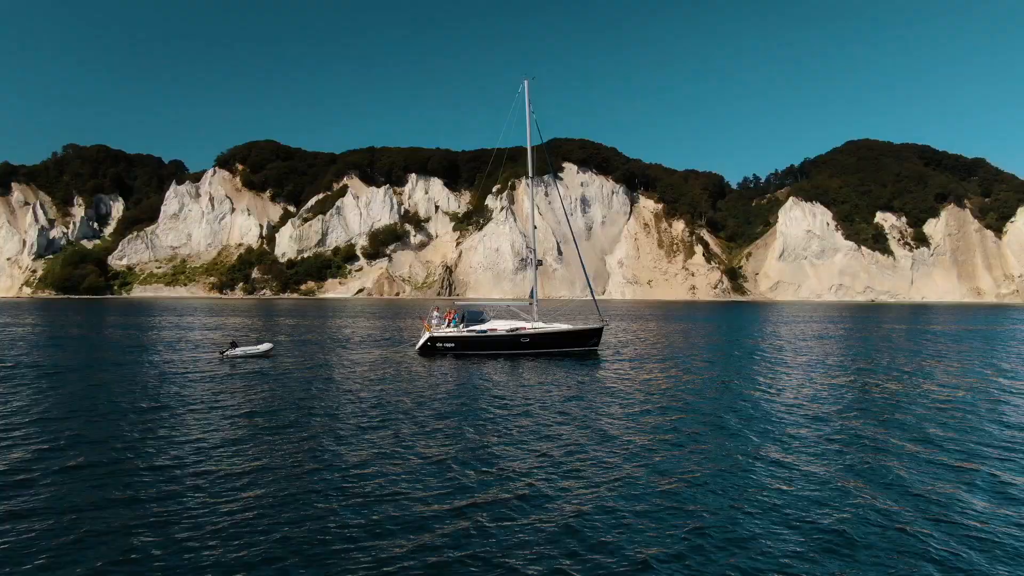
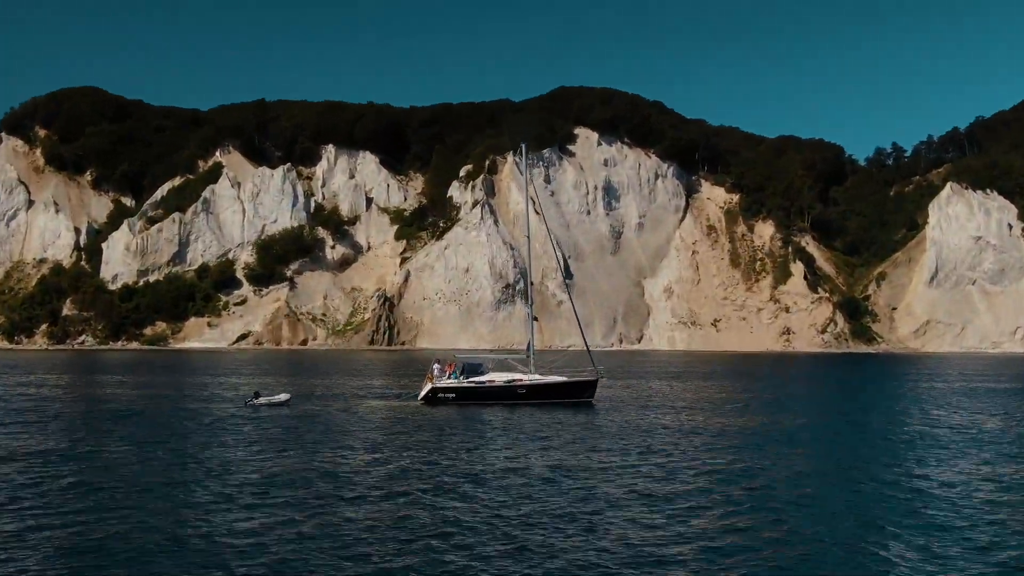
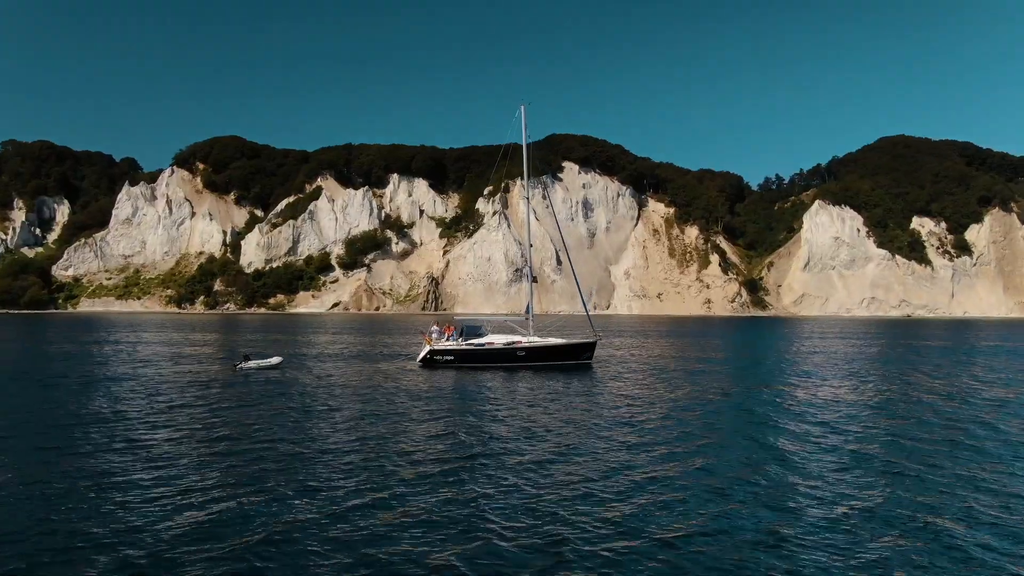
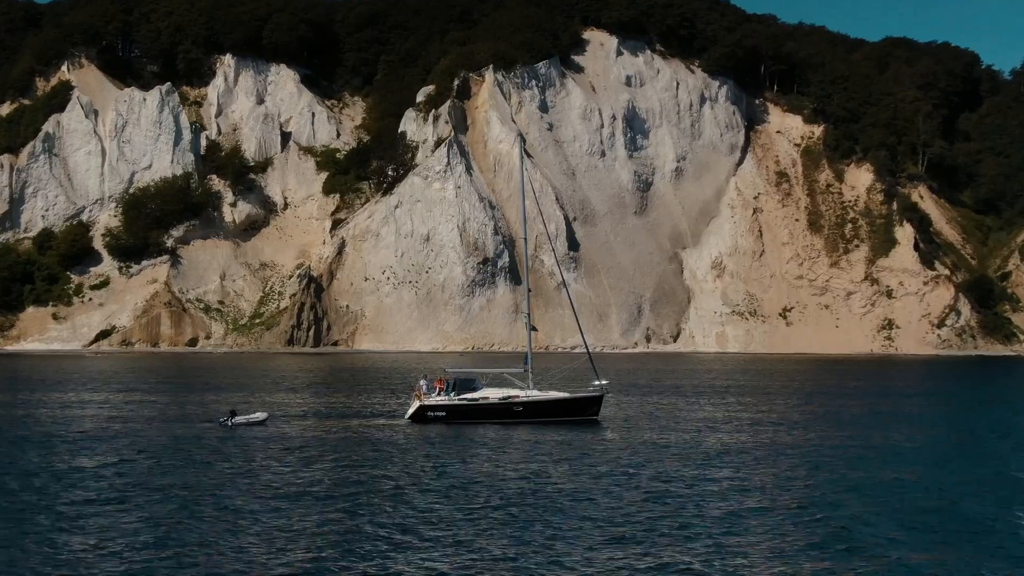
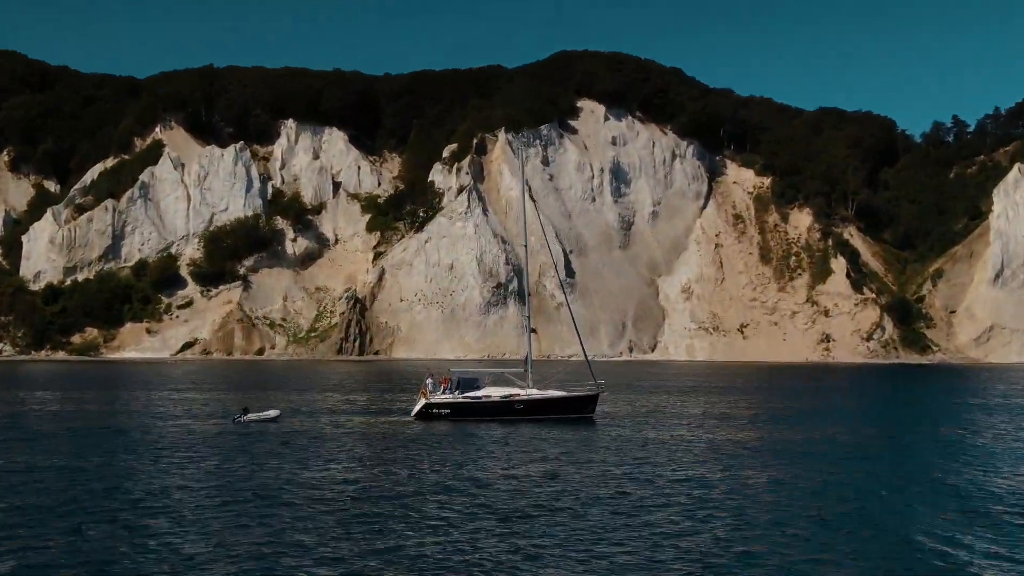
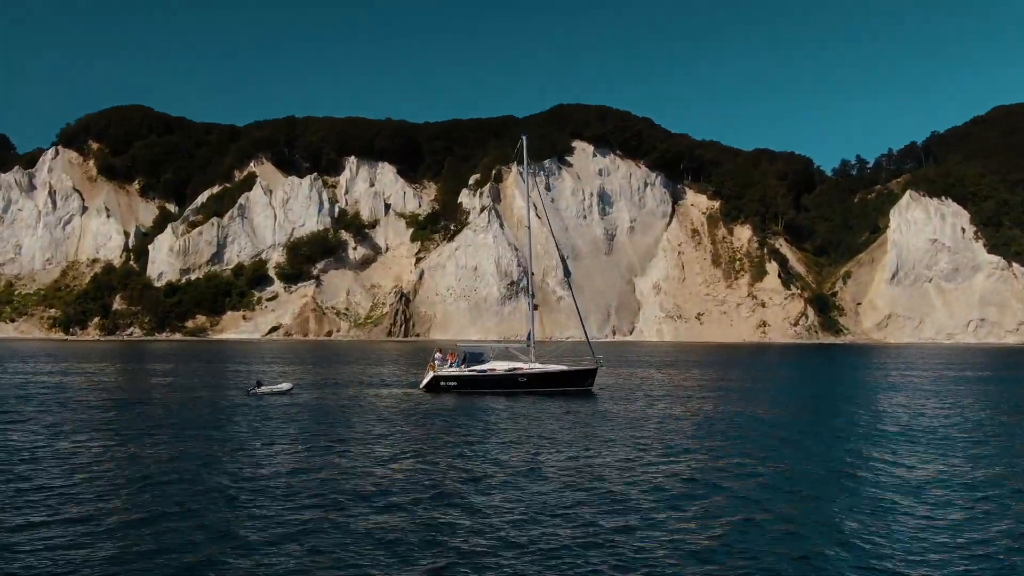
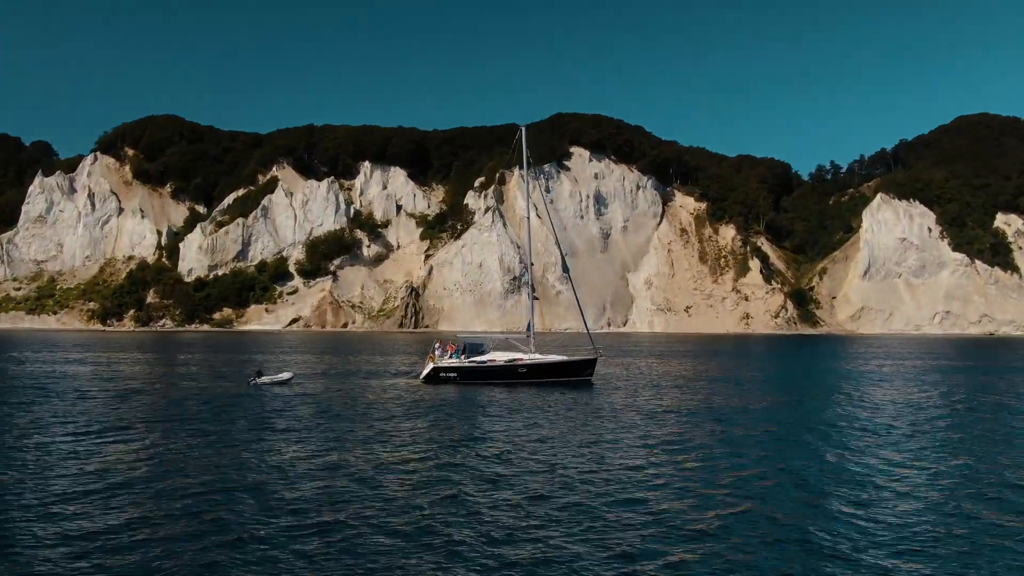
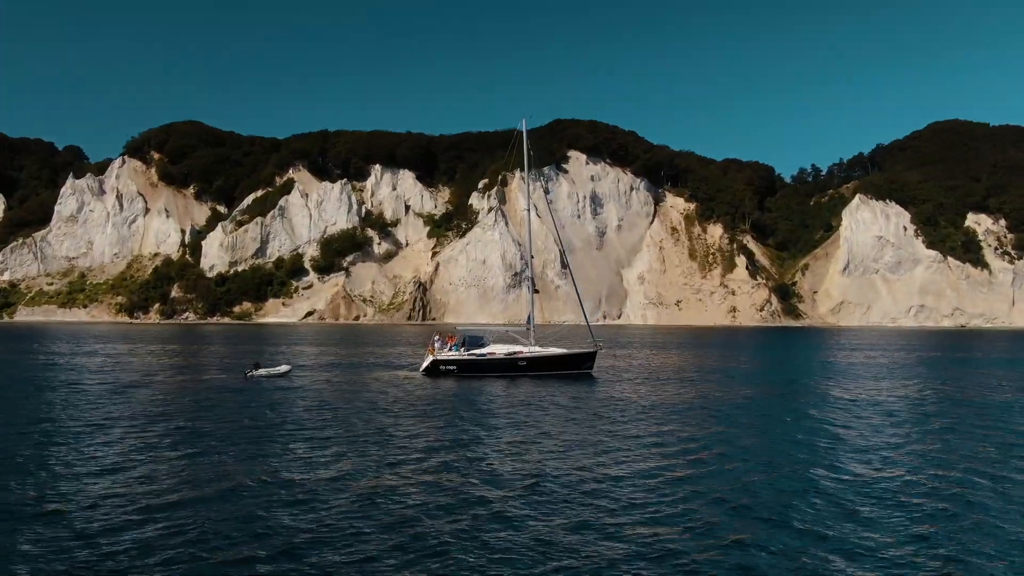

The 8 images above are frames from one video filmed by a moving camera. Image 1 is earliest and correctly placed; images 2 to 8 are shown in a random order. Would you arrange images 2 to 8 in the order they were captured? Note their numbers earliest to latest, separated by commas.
3, 8, 7, 6, 2, 5, 4
